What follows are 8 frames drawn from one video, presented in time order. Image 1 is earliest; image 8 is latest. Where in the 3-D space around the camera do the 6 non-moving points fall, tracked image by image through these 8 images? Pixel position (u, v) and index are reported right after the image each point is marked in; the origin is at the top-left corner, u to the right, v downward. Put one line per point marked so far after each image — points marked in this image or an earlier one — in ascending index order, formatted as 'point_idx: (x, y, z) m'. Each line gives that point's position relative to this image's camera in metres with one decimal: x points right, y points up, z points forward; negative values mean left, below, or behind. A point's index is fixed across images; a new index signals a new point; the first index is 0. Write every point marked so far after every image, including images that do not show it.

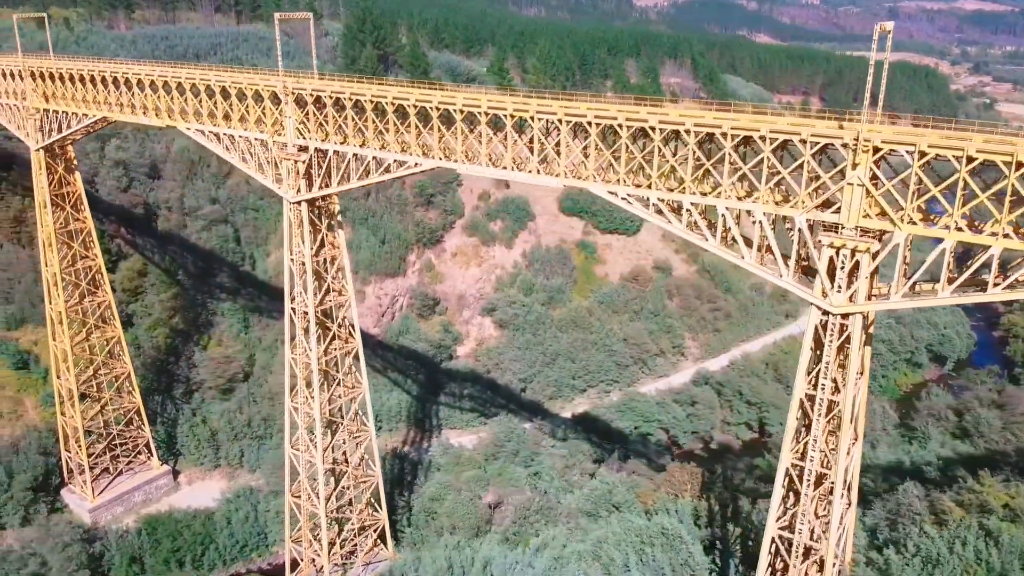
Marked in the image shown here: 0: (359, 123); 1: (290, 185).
0: (-2.8, +3.2, +15.9) m
1: (-4.4, +2.1, +16.7) m
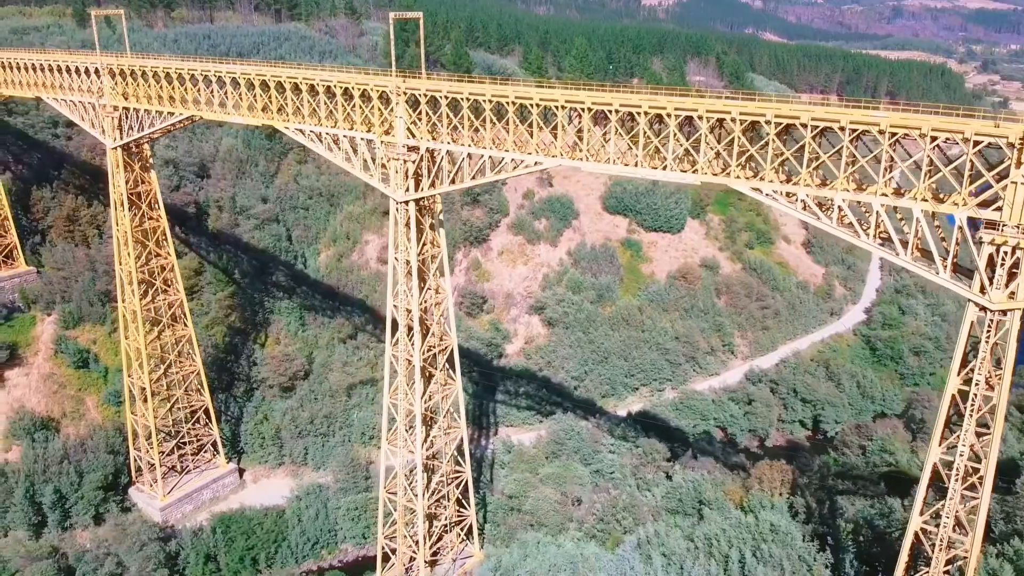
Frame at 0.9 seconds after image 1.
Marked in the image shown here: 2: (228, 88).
0: (-0.6, +3.2, +15.9) m
1: (-2.3, +2.1, +16.7) m
2: (-6.5, +4.7, +19.4) m
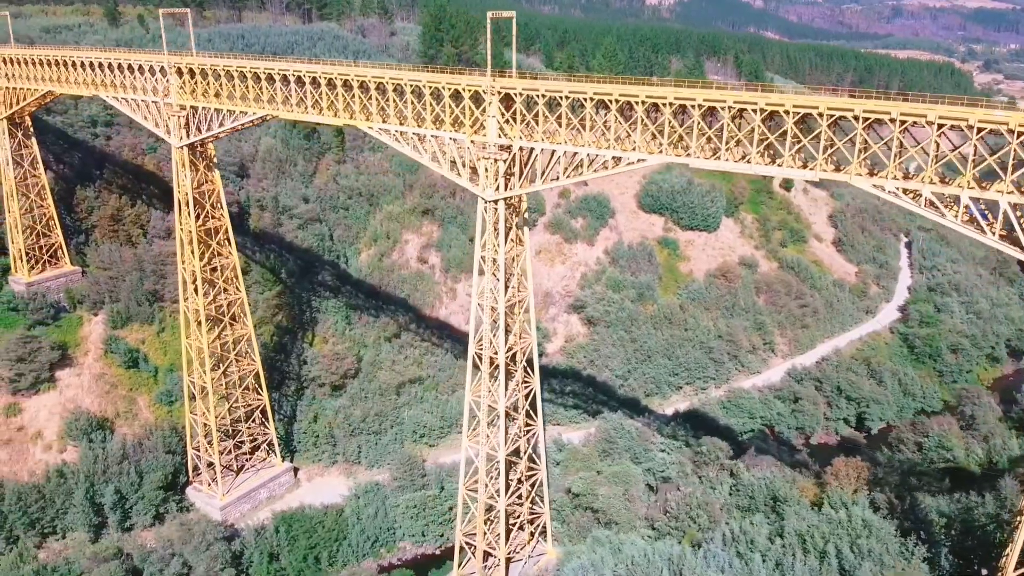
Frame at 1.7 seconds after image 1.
0: (+1.2, +3.3, +15.9) m
1: (-0.5, +2.1, +16.8) m
2: (-4.7, +4.7, +19.4) m
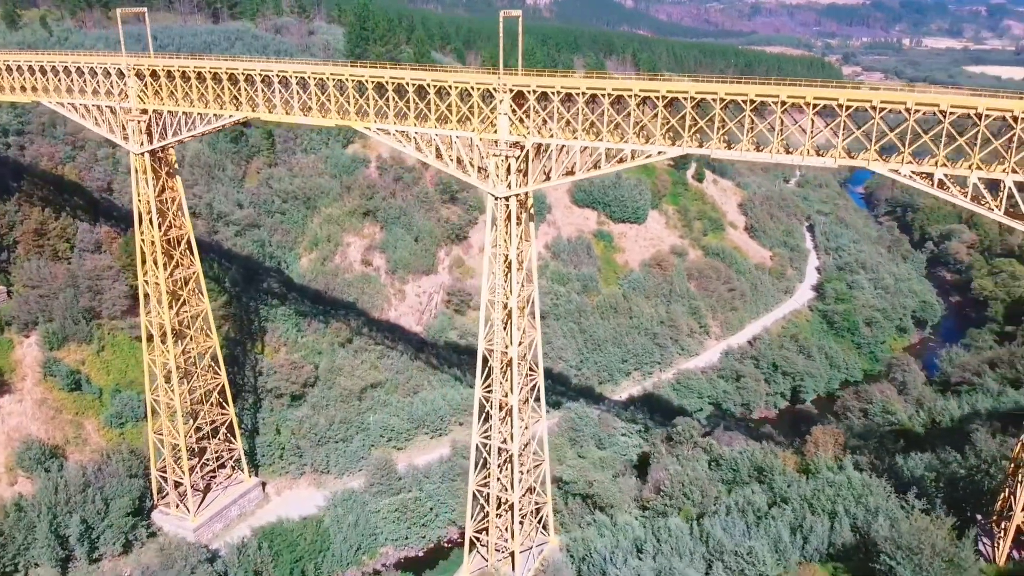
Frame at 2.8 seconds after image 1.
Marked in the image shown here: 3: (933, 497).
0: (+1.4, +3.4, +16.4) m
1: (-0.3, +2.2, +17.0) m
2: (-5.0, +4.6, +19.0) m
3: (+8.9, -4.4, +17.3) m
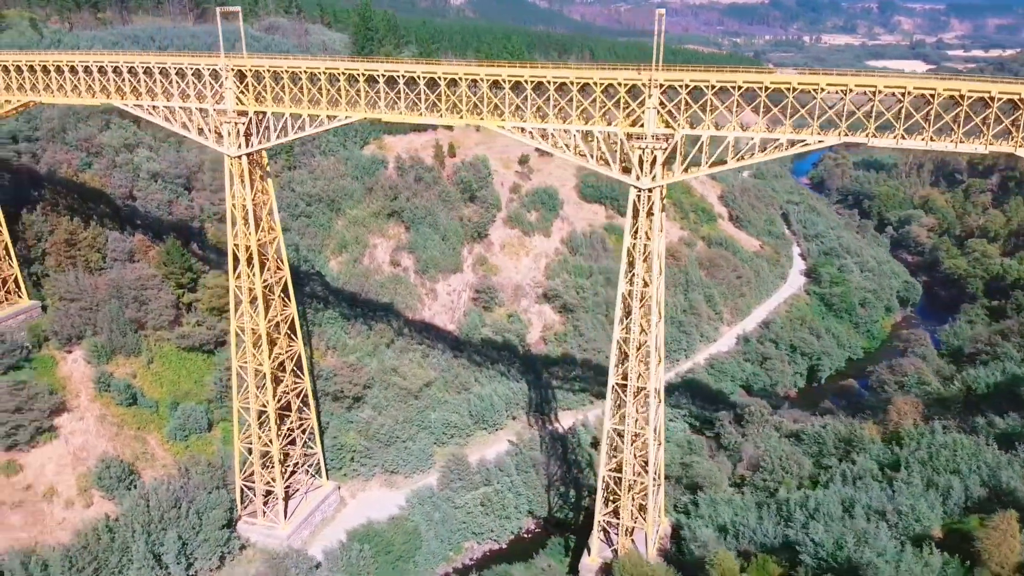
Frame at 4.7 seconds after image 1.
0: (+4.5, +3.7, +17.2) m
1: (+2.8, +2.5, +17.6) m
2: (-2.2, +4.6, +19.0) m
3: (+12.1, -3.8, +19.0) m
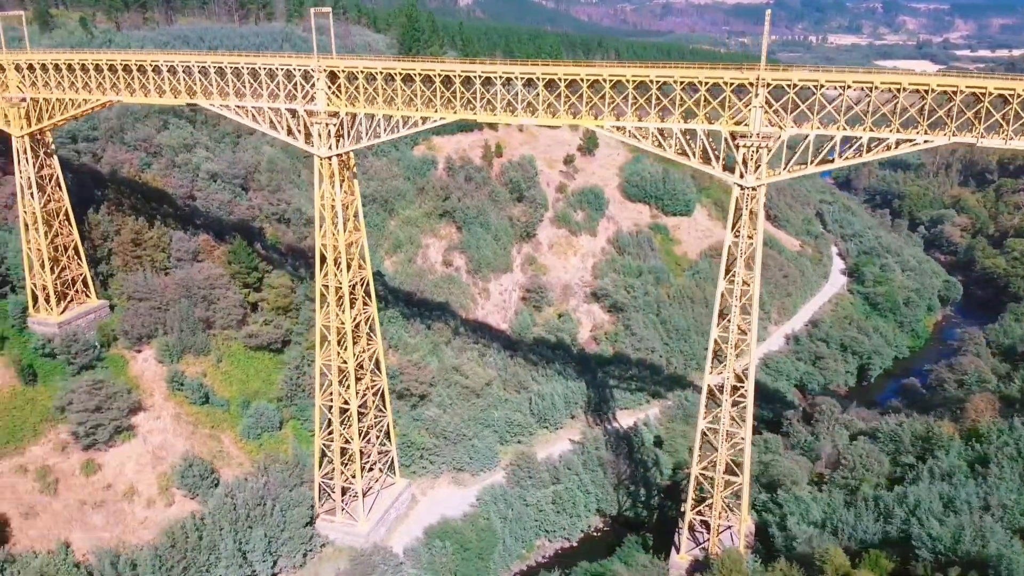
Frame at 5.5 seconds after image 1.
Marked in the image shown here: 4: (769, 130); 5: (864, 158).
0: (+6.7, +3.8, +17.4) m
1: (+5.0, +2.5, +17.7) m
2: (0.0, +4.6, +19.1) m
3: (+14.3, -3.7, +19.1) m
4: (+5.3, +3.3, +17.5) m
5: (+7.0, +2.6, +17.0) m
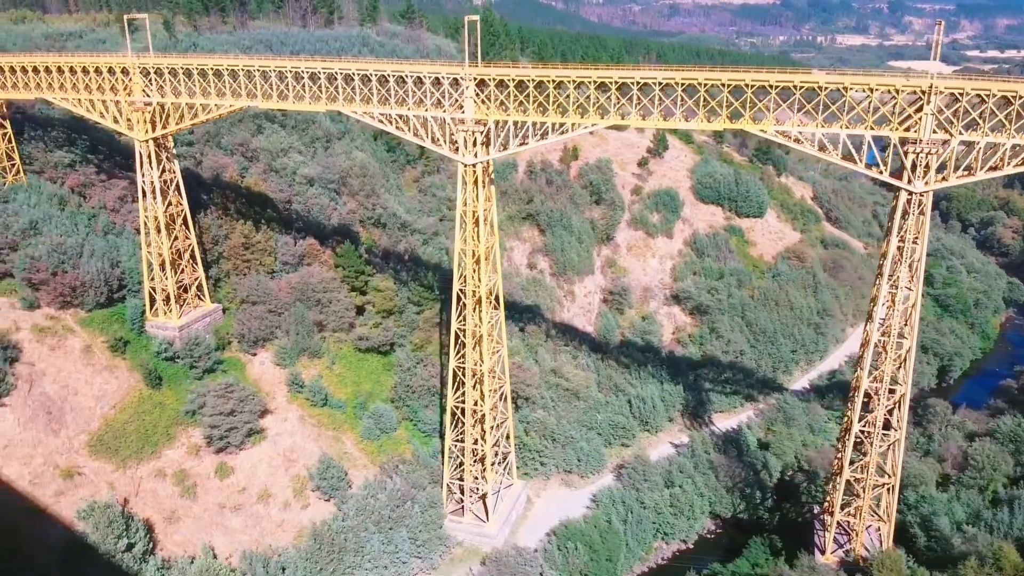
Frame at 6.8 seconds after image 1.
0: (+10.5, +3.7, +17.6) m
1: (+8.8, +2.4, +18.0) m
2: (+3.8, +4.5, +19.4) m
3: (+18.1, -3.8, +19.5) m
4: (+9.0, +3.2, +17.8) m
5: (+10.8, +2.5, +17.3) m
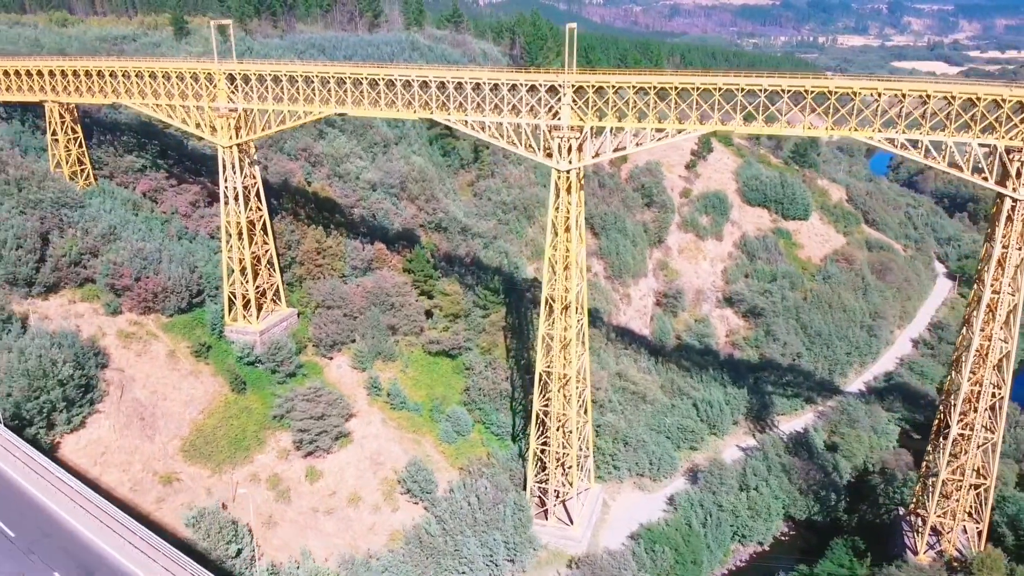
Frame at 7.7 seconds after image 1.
0: (+13.0, +3.5, +18.0) m
1: (+11.3, +2.2, +18.4) m
2: (+6.3, +4.4, +19.7) m
3: (+20.6, -4.0, +19.9) m
4: (+11.6, +3.1, +18.1) m
5: (+13.3, +2.4, +17.6) m
